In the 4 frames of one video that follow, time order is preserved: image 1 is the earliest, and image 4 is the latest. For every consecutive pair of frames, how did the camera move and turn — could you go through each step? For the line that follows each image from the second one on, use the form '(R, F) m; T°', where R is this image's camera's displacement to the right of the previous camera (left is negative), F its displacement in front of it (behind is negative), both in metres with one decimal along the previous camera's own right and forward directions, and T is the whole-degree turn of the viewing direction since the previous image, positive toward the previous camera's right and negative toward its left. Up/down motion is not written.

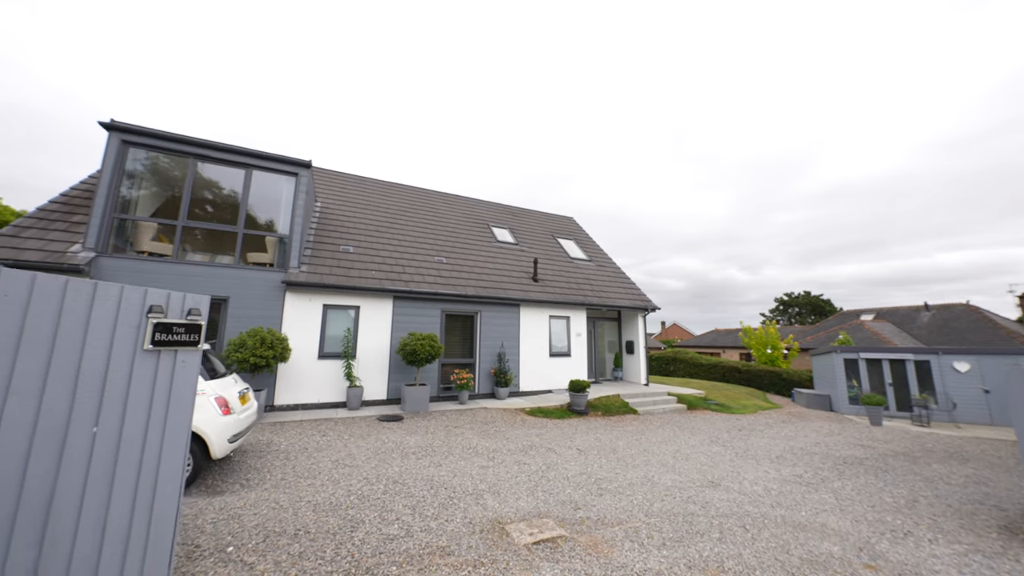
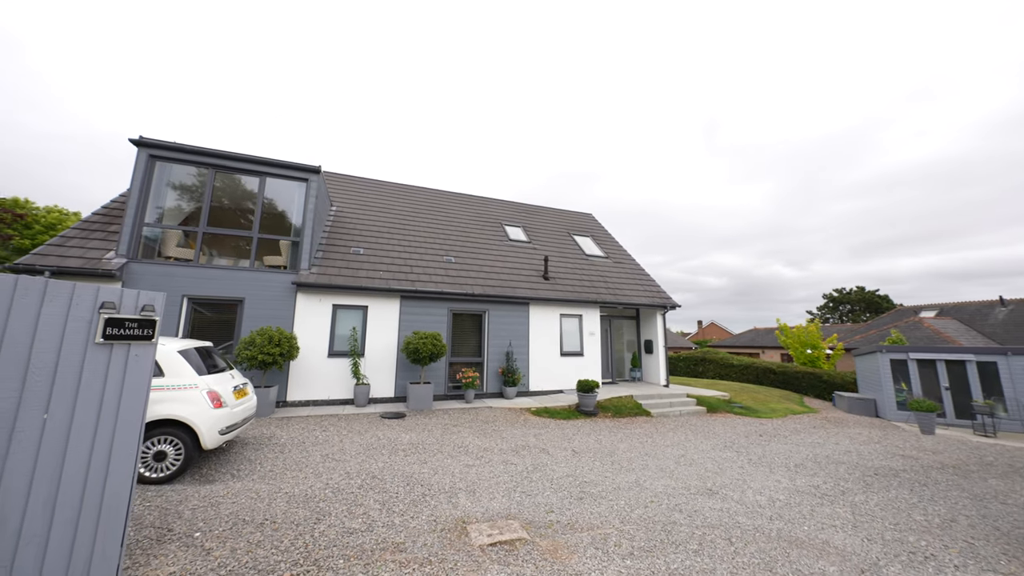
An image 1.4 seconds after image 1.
(+0.7, +0.1) m; -5°
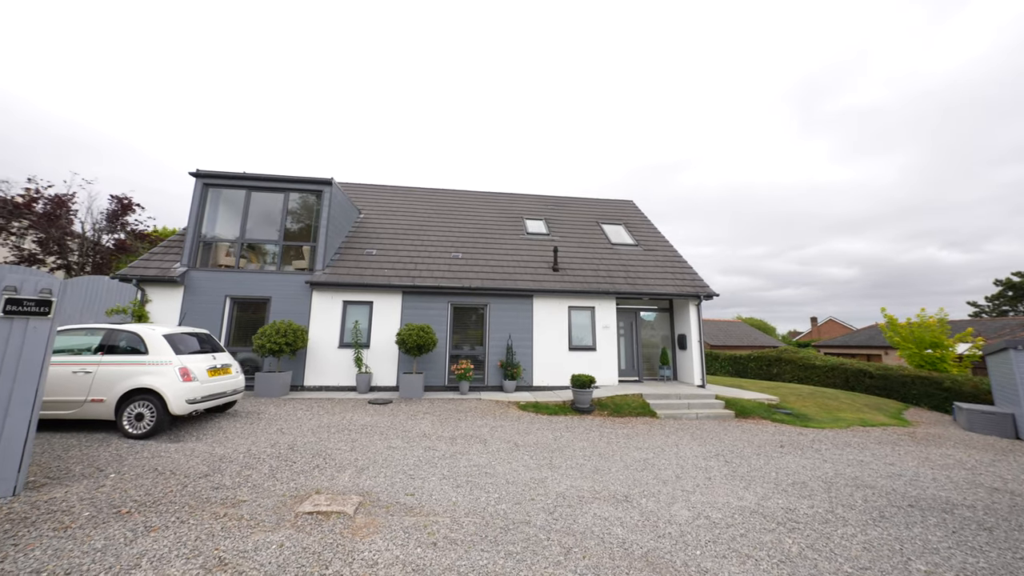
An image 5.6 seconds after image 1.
(+2.4, +0.5) m; -14°
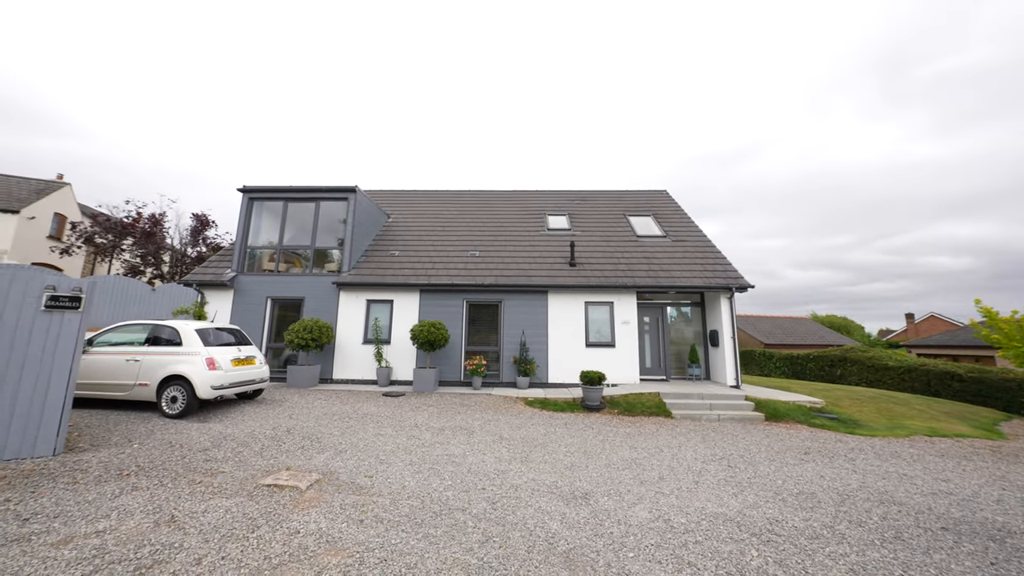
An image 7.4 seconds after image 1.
(+1.1, +0.1) m; -9°
